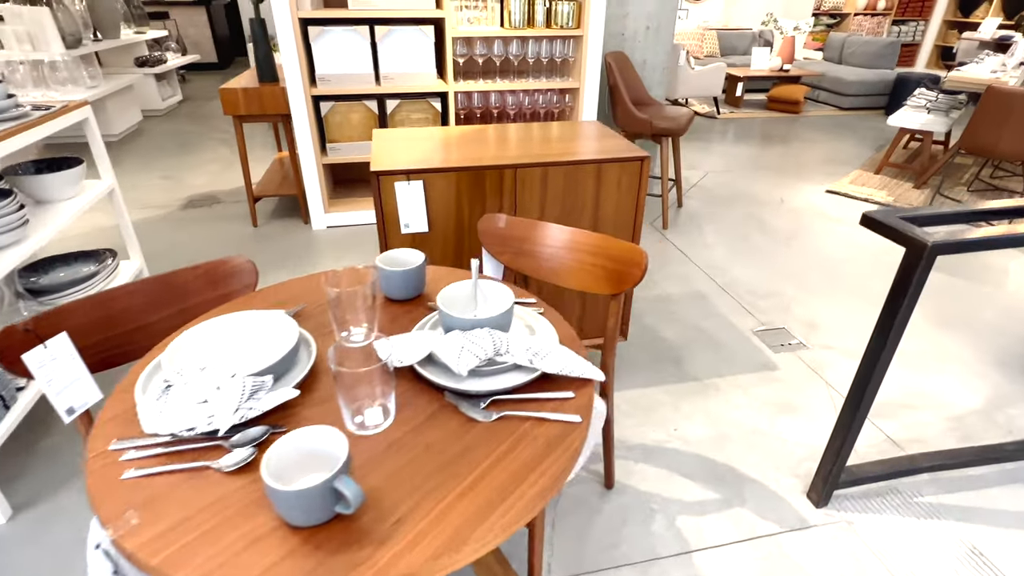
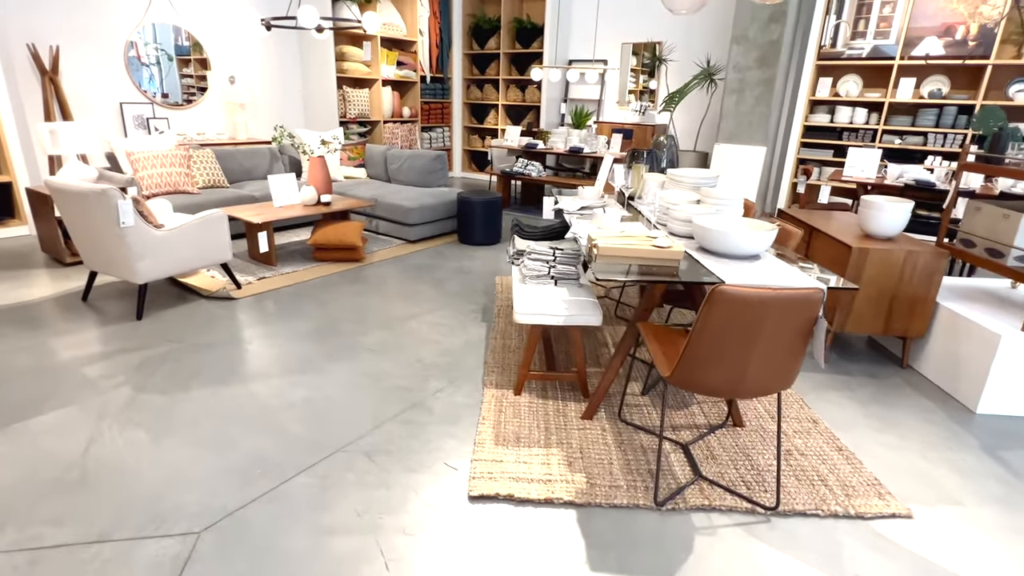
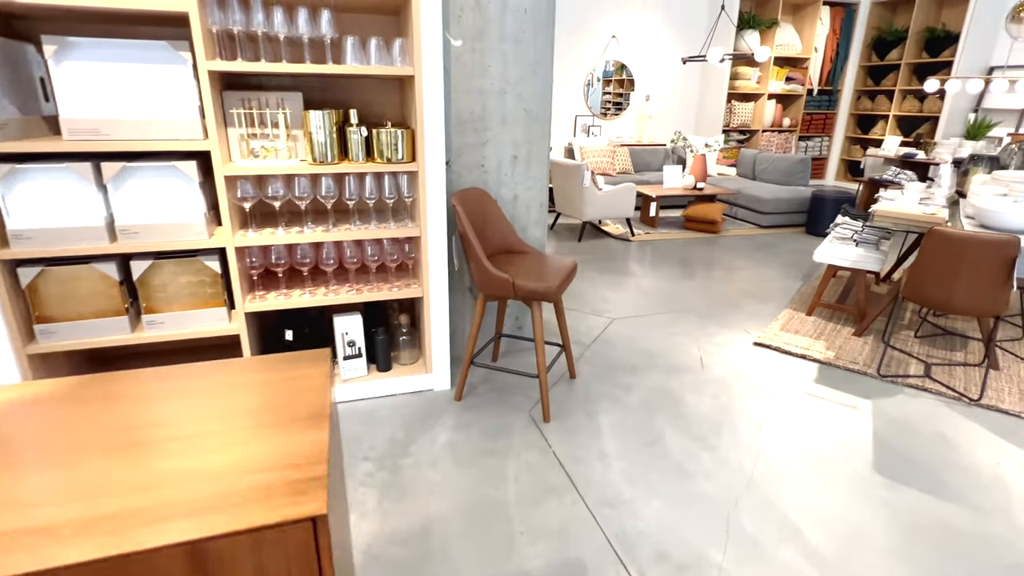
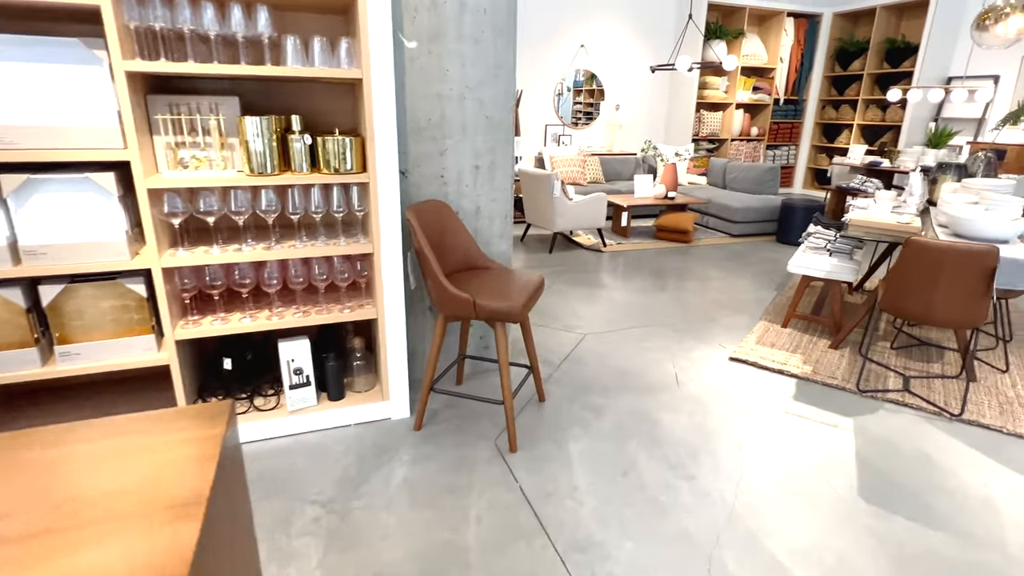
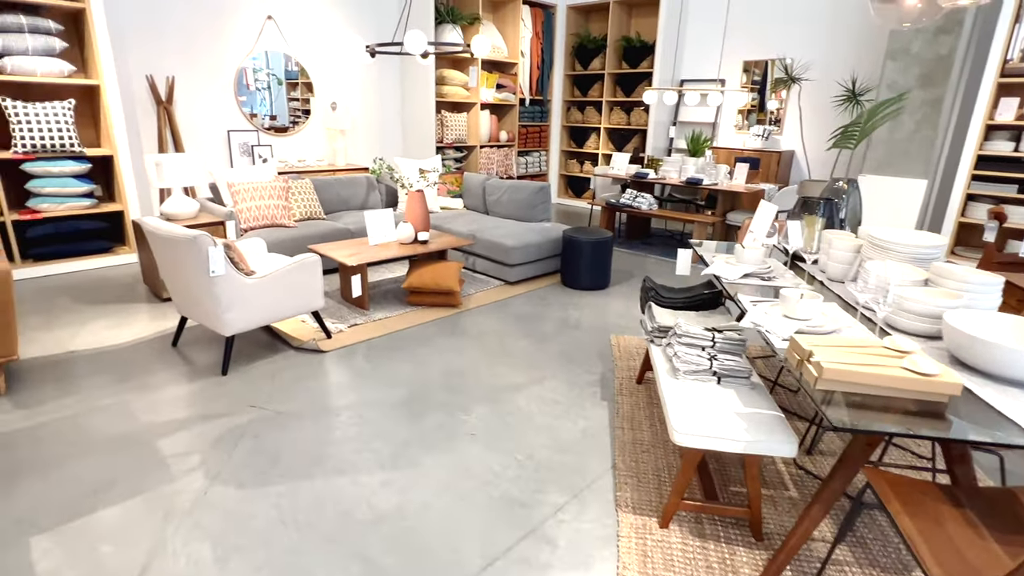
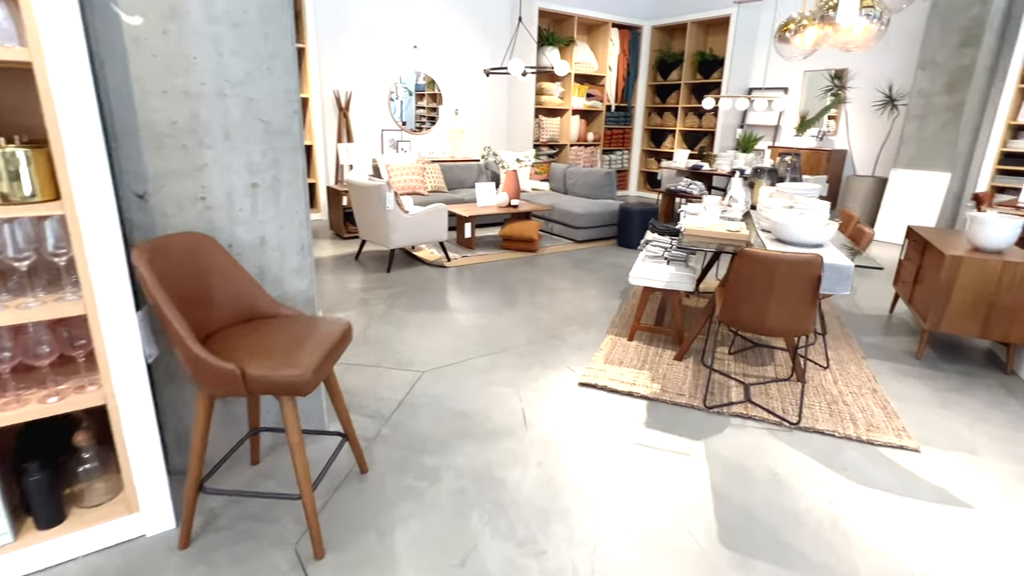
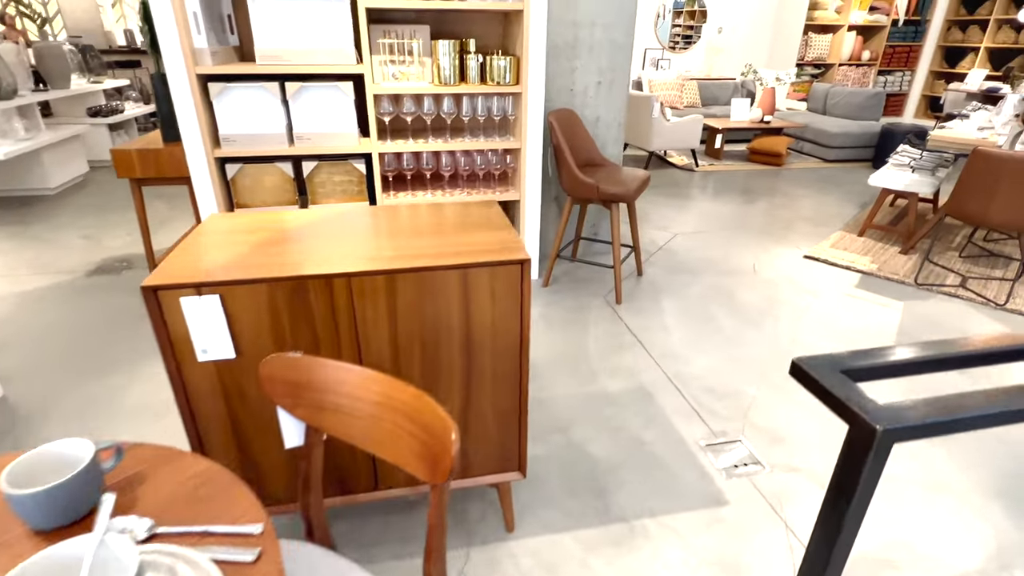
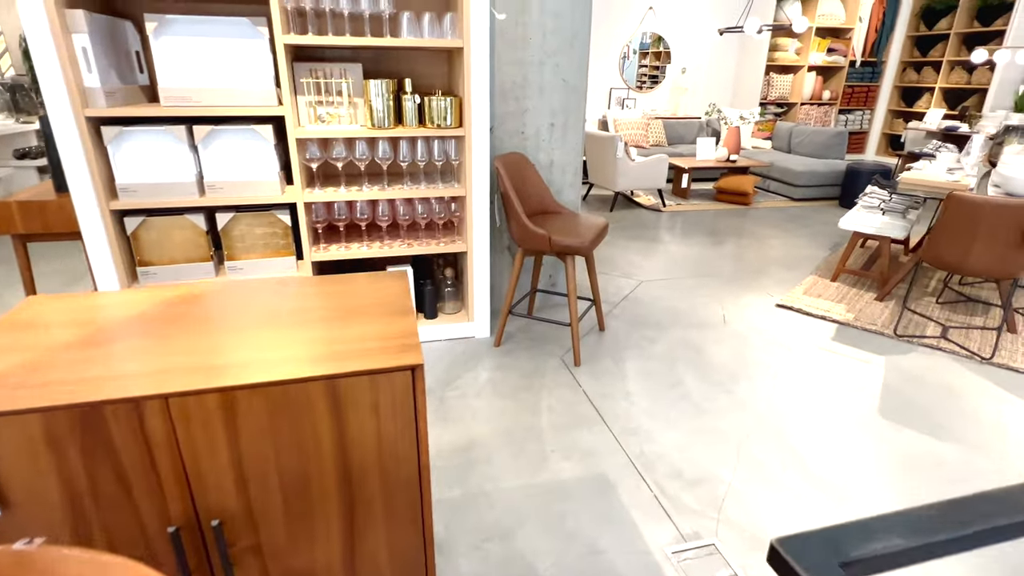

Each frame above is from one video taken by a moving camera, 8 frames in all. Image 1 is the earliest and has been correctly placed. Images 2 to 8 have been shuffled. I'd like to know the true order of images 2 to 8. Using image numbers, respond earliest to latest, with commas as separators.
7, 8, 3, 4, 6, 2, 5
